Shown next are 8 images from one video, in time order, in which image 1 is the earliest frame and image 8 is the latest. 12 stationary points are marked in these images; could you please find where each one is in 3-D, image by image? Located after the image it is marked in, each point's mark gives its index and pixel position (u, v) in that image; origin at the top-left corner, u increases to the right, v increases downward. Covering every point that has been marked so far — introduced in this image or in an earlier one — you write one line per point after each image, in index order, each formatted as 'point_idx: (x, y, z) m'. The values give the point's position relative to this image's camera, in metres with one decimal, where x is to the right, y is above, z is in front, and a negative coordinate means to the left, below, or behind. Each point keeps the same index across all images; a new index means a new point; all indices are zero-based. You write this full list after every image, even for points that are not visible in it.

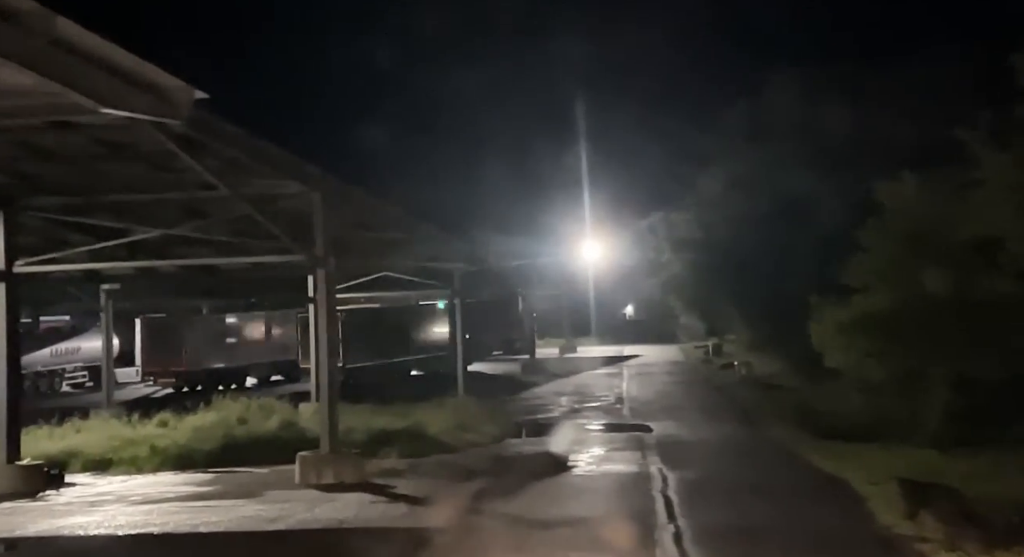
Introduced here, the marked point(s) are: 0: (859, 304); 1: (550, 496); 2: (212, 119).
0: (+5.2, -0.4, +13.3) m
1: (+0.5, -2.9, +11.8) m
2: (-3.4, +1.8, +10.1) m
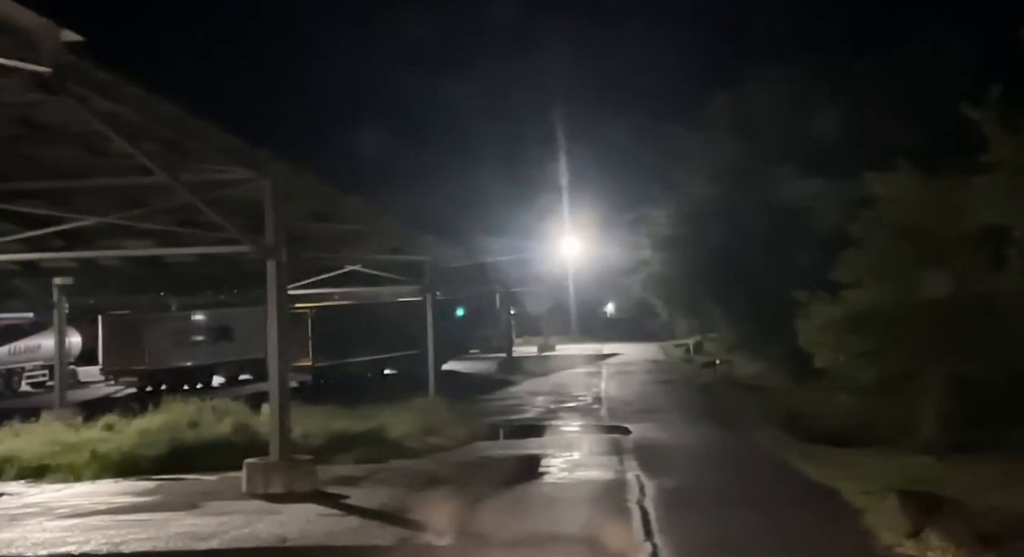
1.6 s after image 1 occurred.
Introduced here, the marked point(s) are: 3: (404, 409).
0: (+4.7, -0.3, +12.5) m
1: (+0.1, -2.8, +10.8) m
2: (-3.8, +1.9, +9.1) m
3: (-2.4, -2.8, +19.3) m
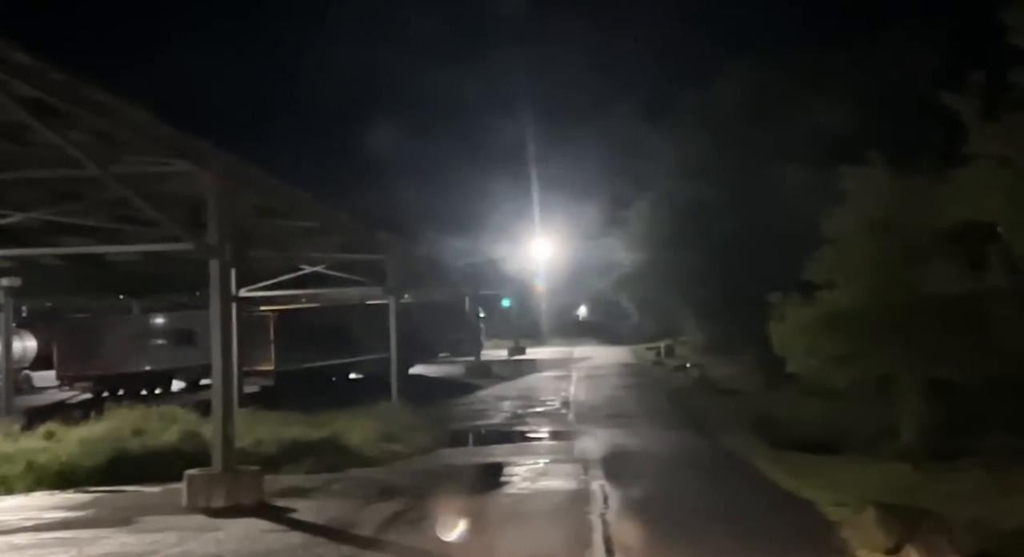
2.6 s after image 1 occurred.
0: (+4.1, -0.3, +12.0) m
1: (-0.4, -2.8, +10.2) m
2: (-4.2, +1.9, +8.4) m
3: (-3.1, -2.8, +18.6) m
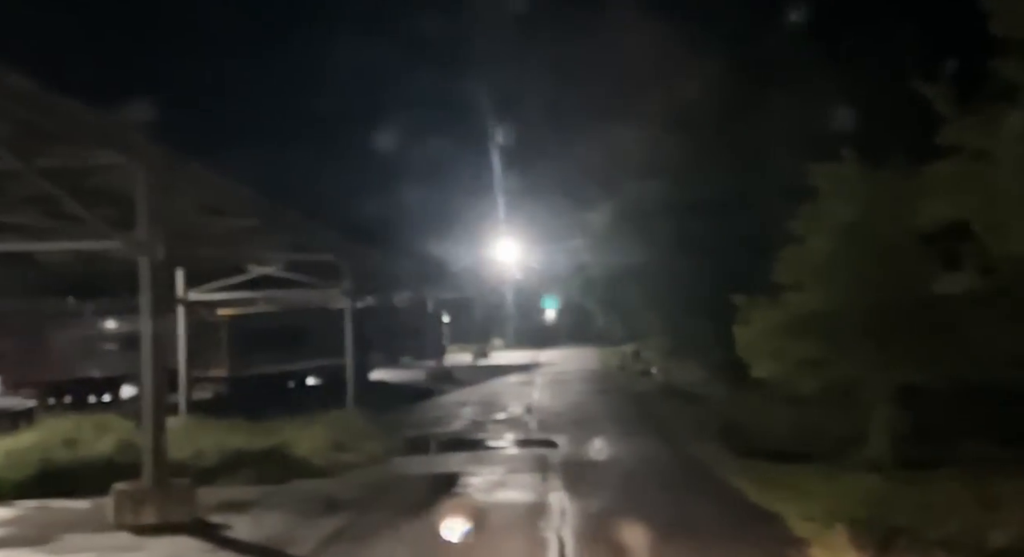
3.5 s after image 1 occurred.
0: (+3.6, -0.3, +11.4) m
1: (-1.0, -2.8, +9.5) m
2: (-4.7, +1.9, +7.6) m
3: (-3.9, -2.9, +17.8) m
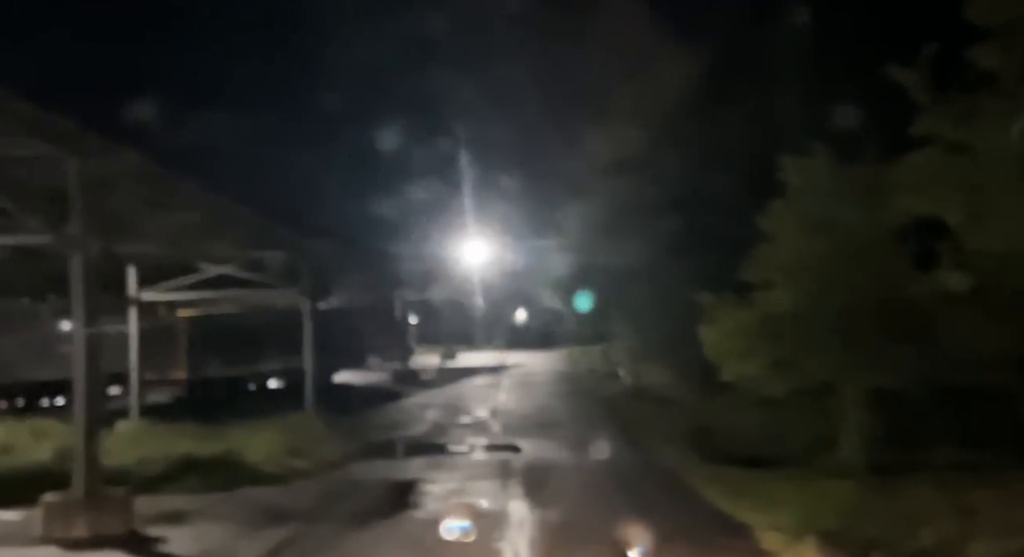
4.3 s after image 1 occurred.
0: (+3.0, -0.3, +11.0) m
1: (-1.4, -2.8, +8.9) m
2: (-5.1, +2.0, +6.9) m
3: (-4.6, -2.8, +17.1) m
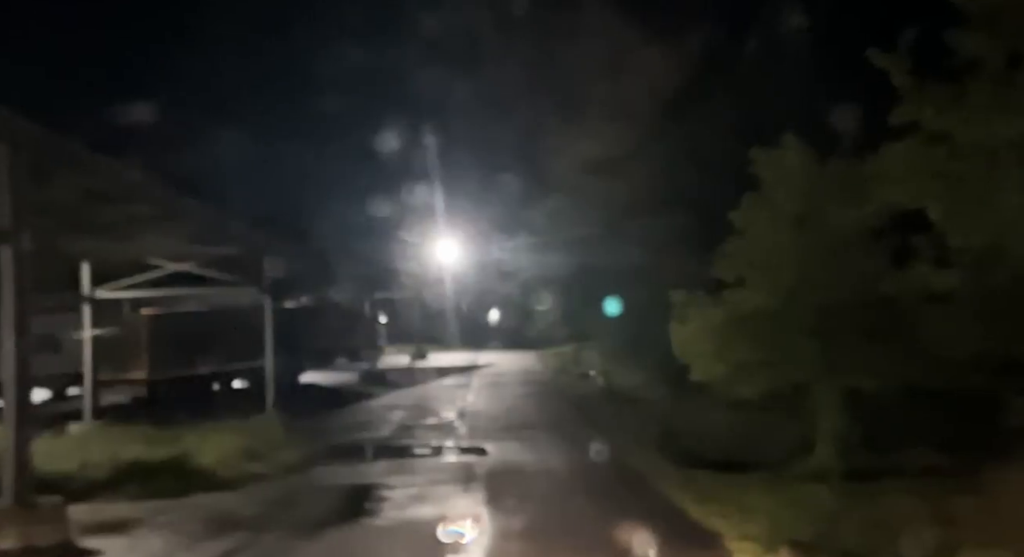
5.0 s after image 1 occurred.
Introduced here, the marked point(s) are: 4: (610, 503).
0: (+2.6, -0.3, +10.6) m
1: (-1.8, -2.7, +8.4) m
2: (-5.4, +2.0, +6.2) m
3: (-5.3, -2.8, +16.5) m
4: (+1.2, -2.7, +11.1) m
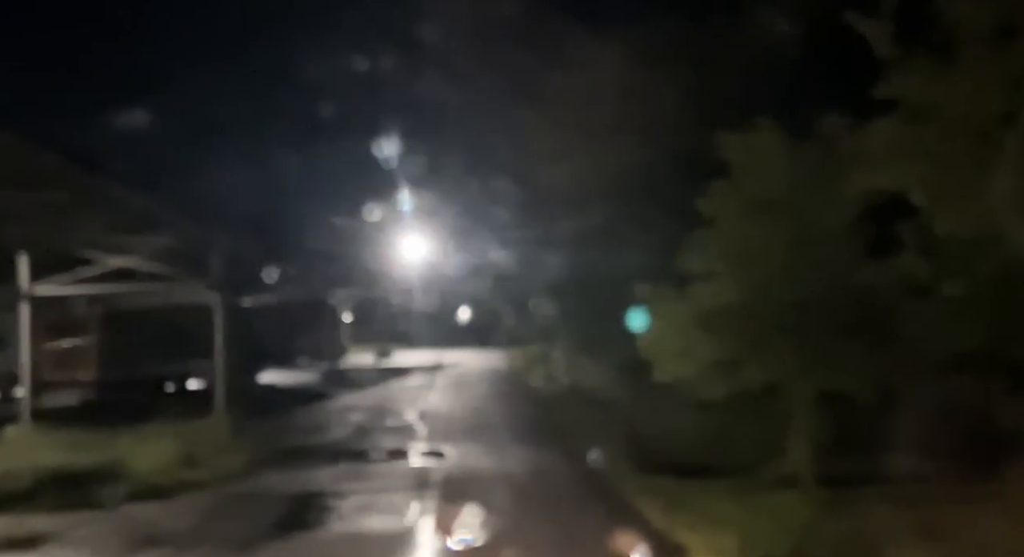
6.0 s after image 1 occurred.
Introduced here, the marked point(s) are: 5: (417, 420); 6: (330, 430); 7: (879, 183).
0: (+2.1, -0.2, +9.9) m
1: (-2.3, -2.6, +7.6) m
2: (-5.8, +2.1, +5.3) m
3: (-5.9, -2.7, +15.5) m
4: (+0.7, -2.7, +10.3) m
5: (-2.1, -3.1, +19.6) m
6: (-3.7, -3.1, +18.2) m
7: (+3.2, +0.8, +7.9) m
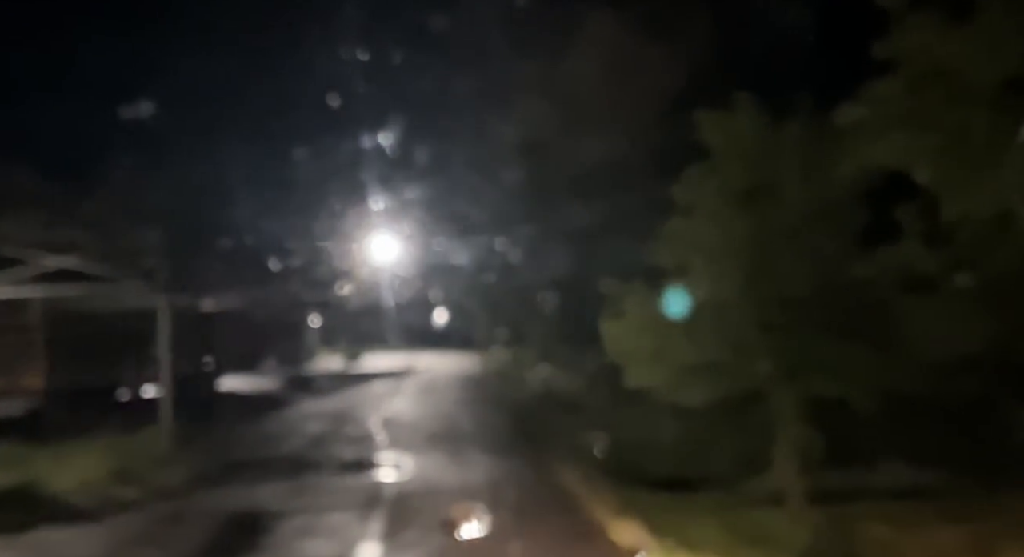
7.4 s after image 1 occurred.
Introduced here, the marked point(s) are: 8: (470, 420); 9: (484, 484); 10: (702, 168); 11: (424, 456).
0: (+1.6, -0.2, +8.9) m
1: (-2.7, -2.6, +6.5) m
2: (-6.2, +2.2, +4.1) m
3: (-6.5, -2.7, +14.4) m
4: (+0.2, -2.6, +9.3) m
5: (-2.7, -3.1, +18.5) m
6: (-4.4, -3.1, +17.1) m
7: (+2.7, +0.9, +6.9) m
8: (-0.8, -3.1, +19.7) m
9: (-0.3, -2.8, +11.9) m
10: (+1.9, +1.1, +8.9) m
11: (-1.3, -3.0, +14.6) m
